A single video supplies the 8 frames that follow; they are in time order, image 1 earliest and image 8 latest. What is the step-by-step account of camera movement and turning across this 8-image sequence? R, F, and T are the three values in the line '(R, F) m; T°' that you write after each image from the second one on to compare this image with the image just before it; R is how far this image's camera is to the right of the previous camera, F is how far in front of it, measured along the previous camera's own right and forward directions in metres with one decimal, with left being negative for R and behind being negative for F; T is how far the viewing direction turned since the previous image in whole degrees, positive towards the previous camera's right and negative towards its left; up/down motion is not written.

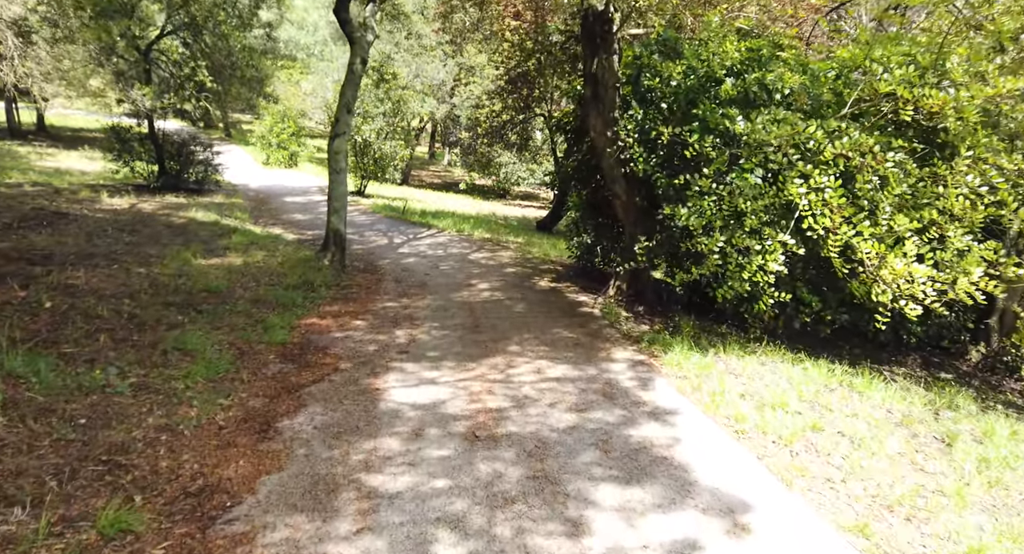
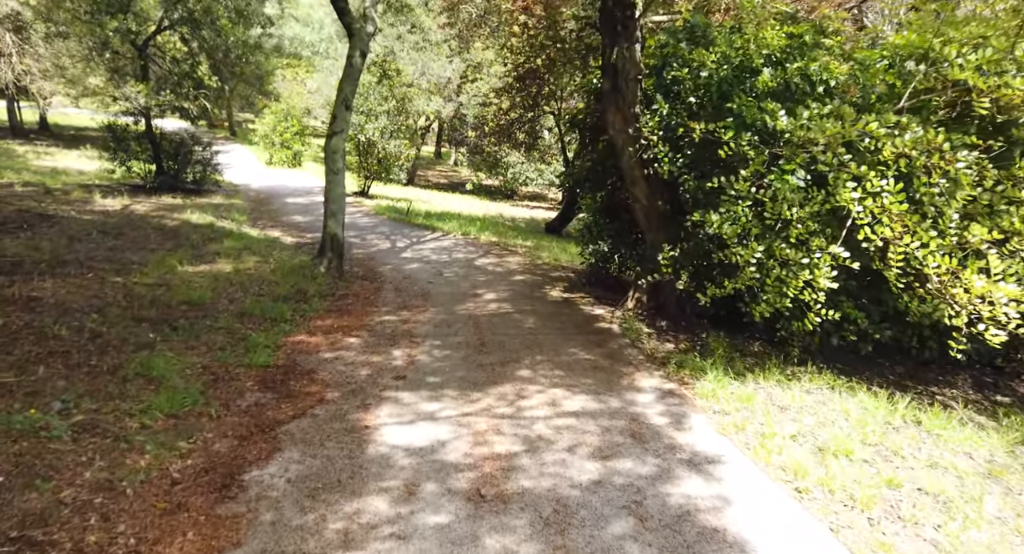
(0.0, +0.7) m; -1°
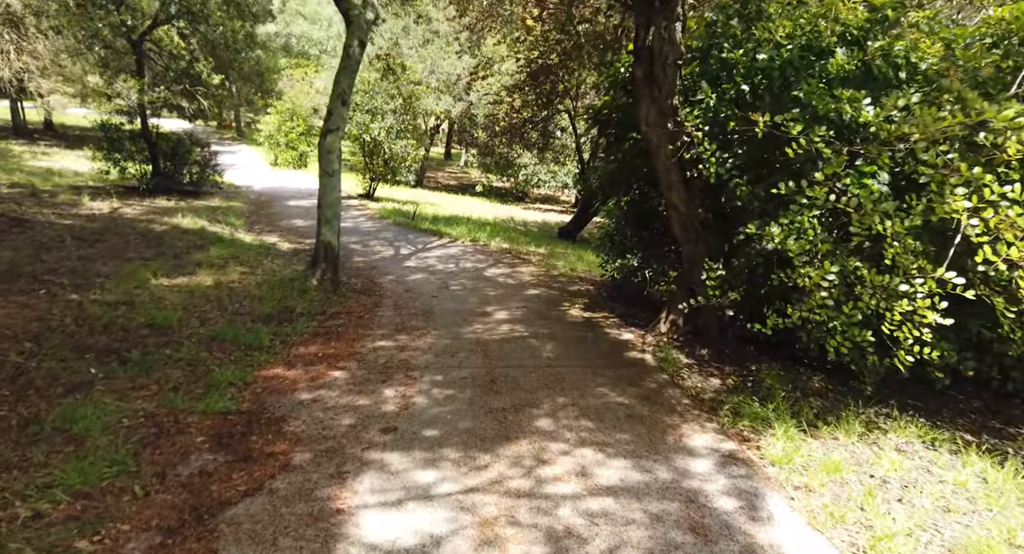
(-0.1, +1.0) m; -1°
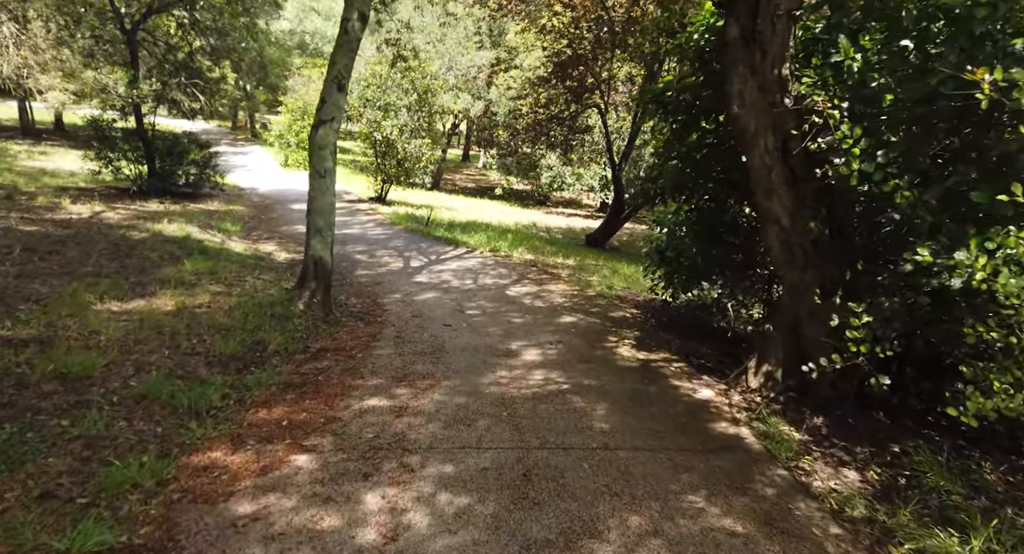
(-0.2, +1.7) m; -2°
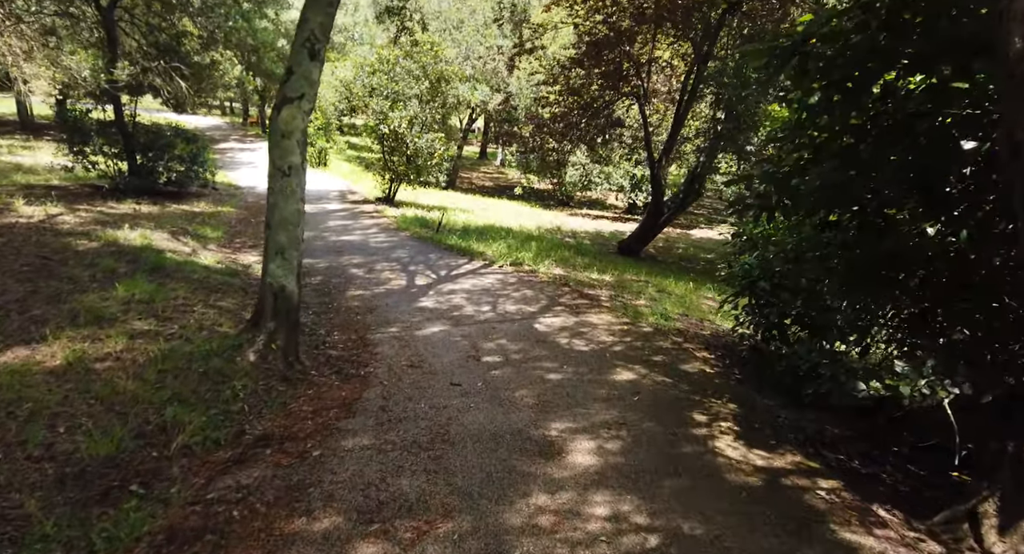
(-0.2, +2.1) m; -2°
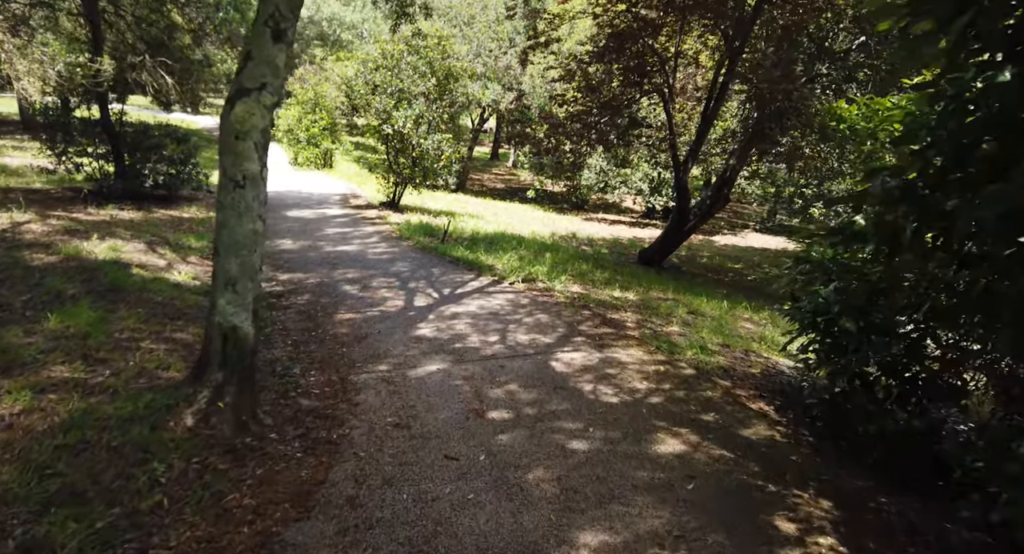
(0.0, +1.2) m; -1°
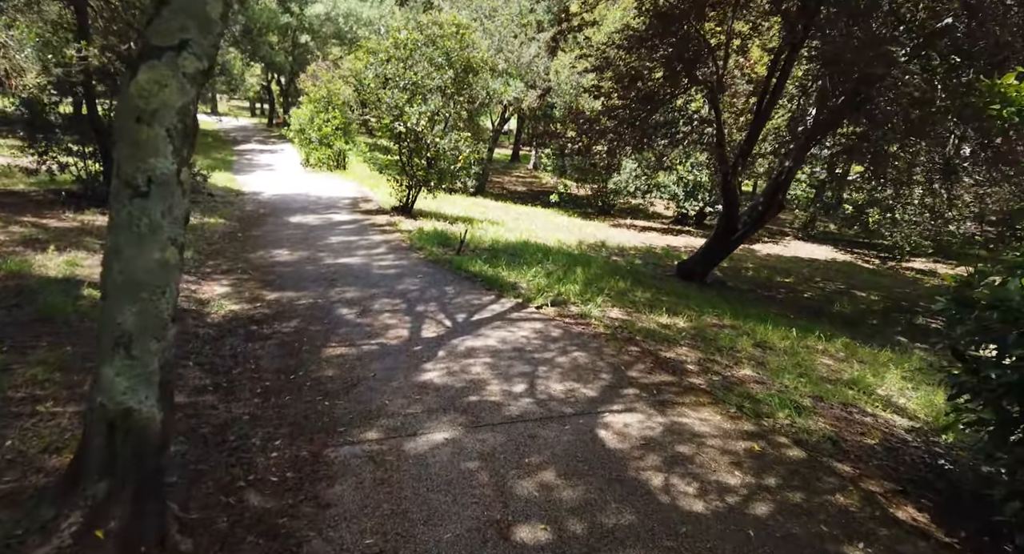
(-0.1, +1.5) m; -2°
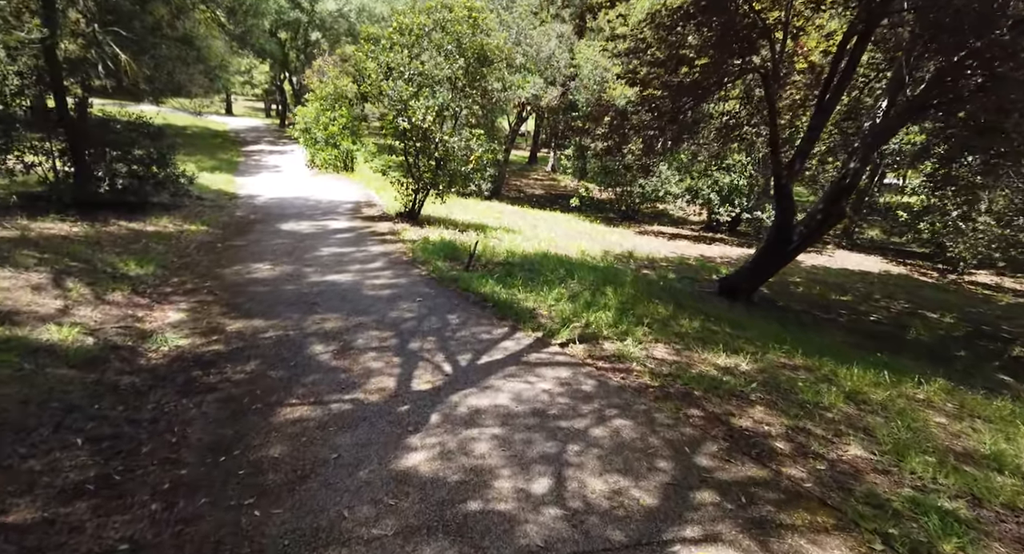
(0.0, +1.7) m; -2°
